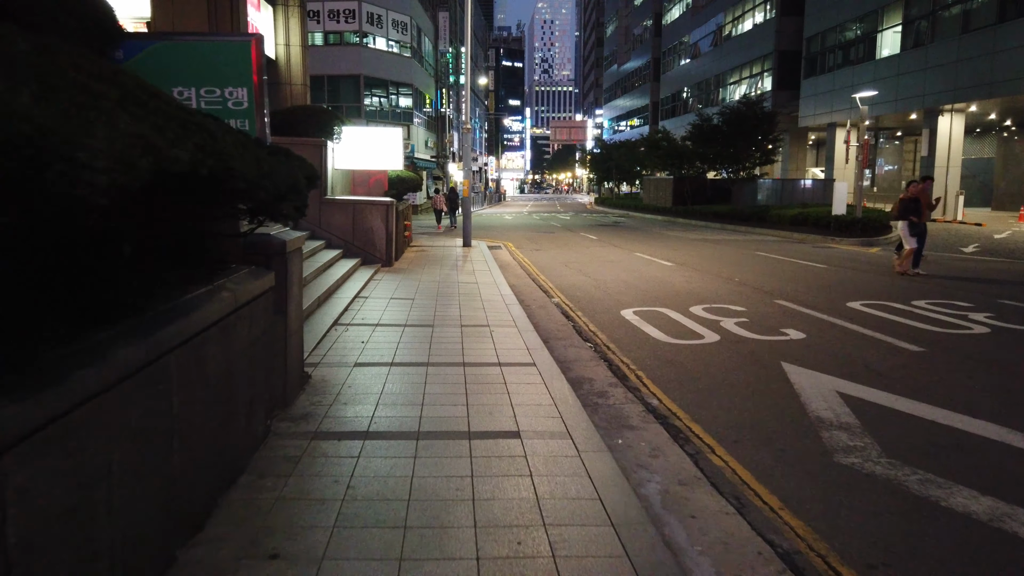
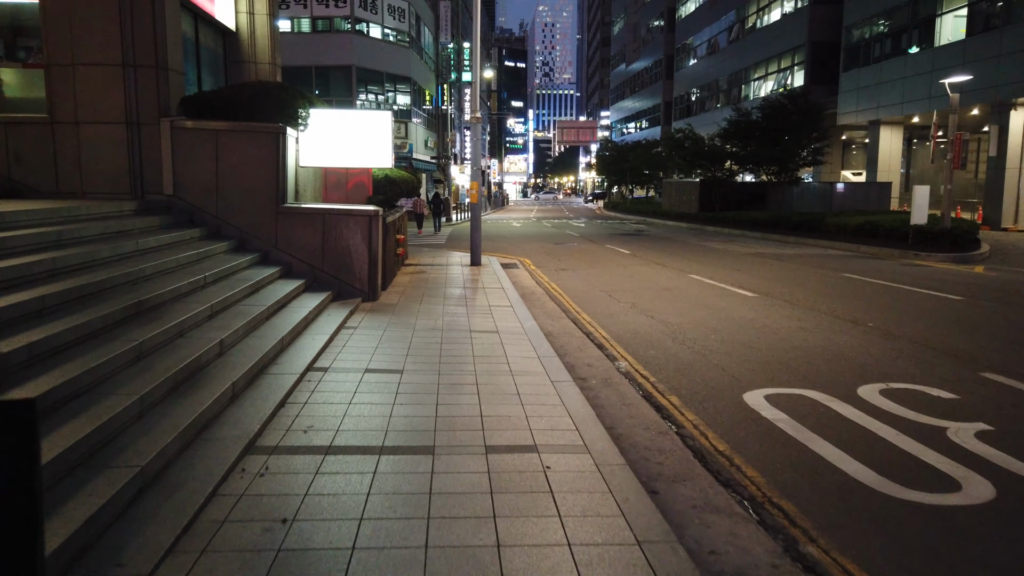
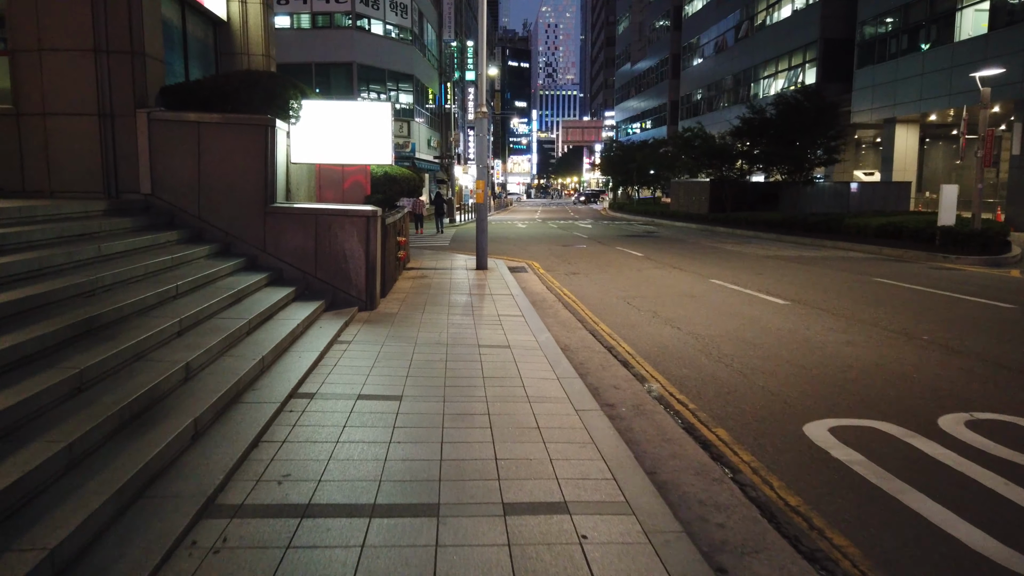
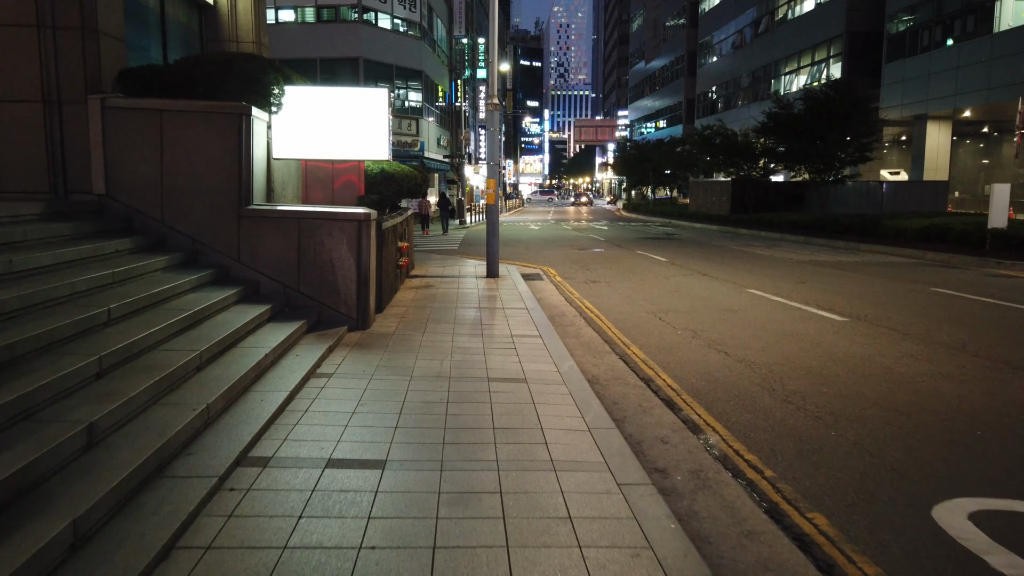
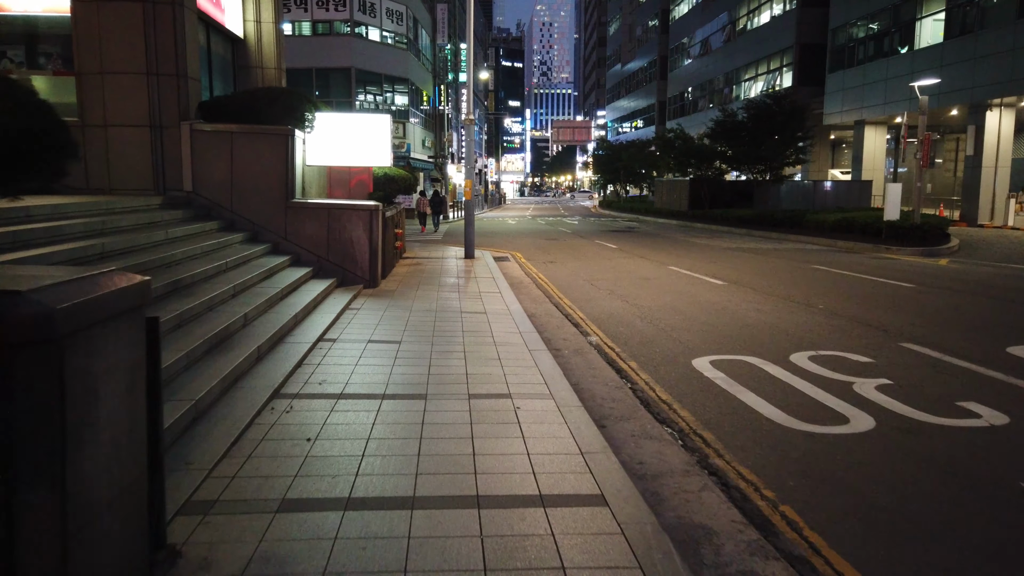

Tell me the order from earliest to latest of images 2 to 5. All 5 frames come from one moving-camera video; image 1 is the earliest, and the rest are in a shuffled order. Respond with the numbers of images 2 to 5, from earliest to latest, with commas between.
5, 2, 3, 4
